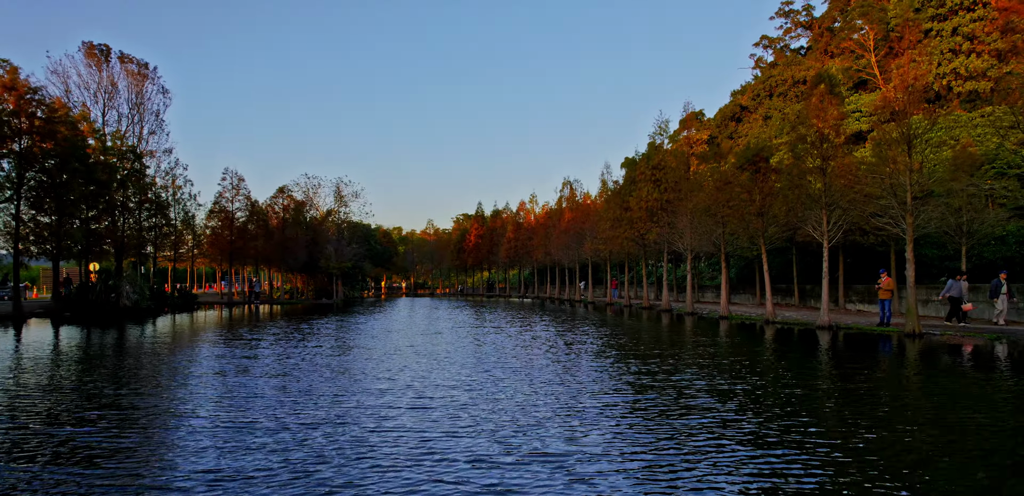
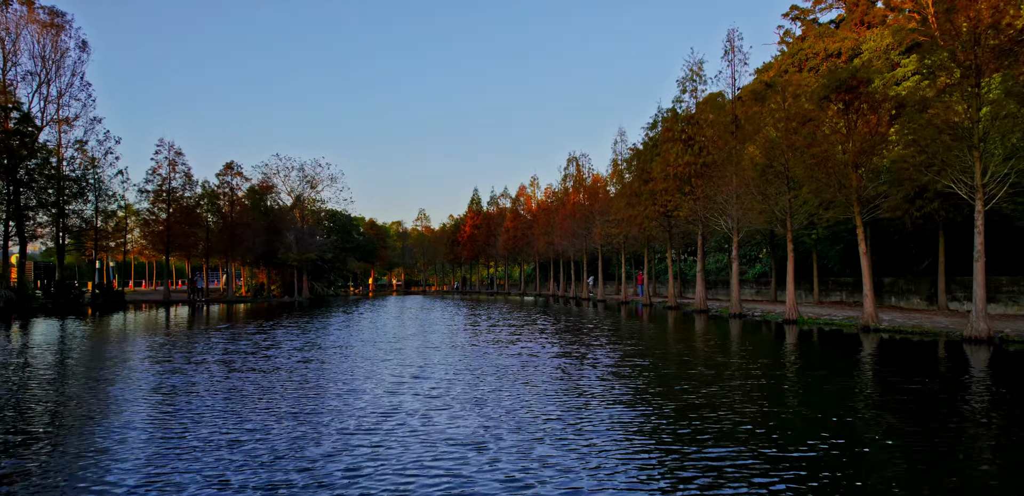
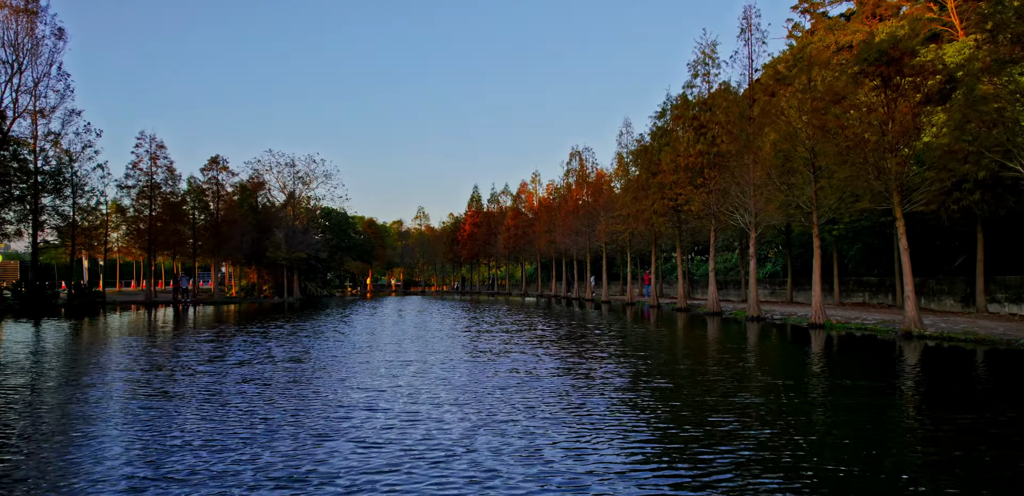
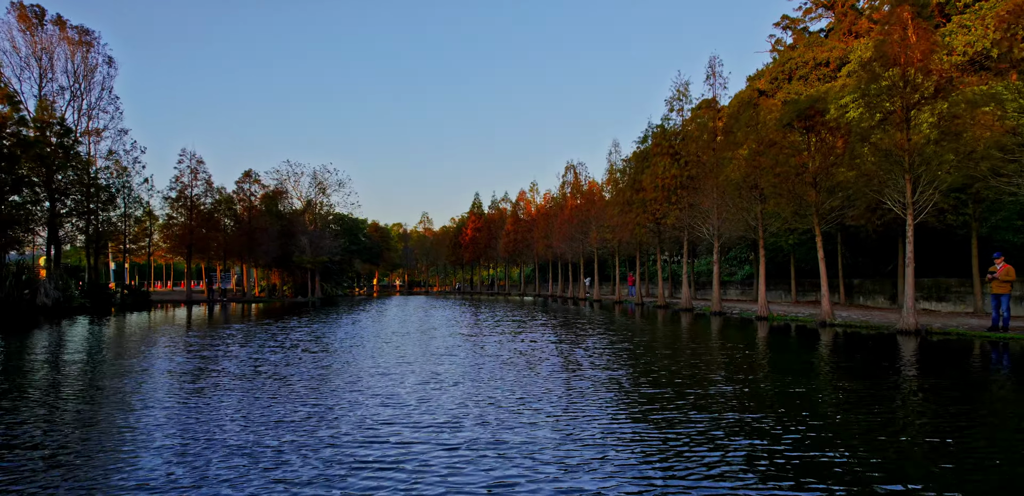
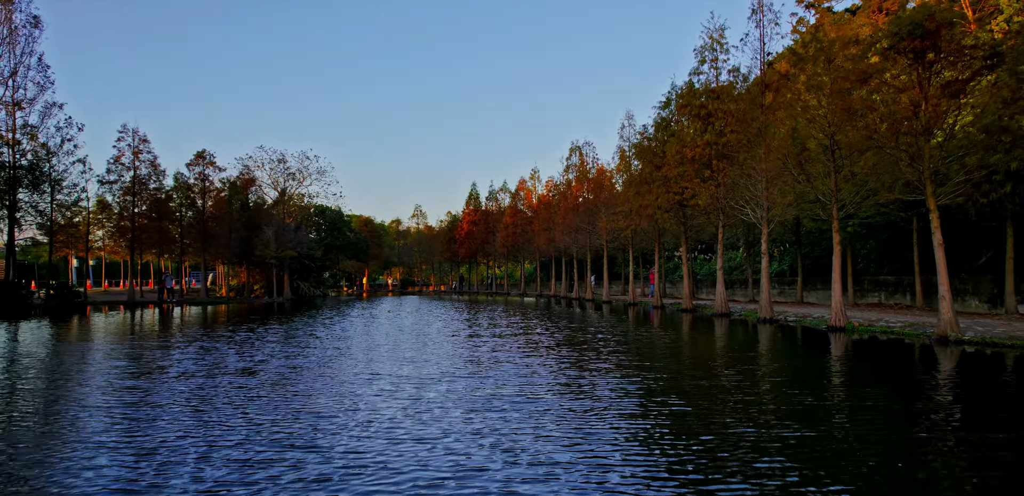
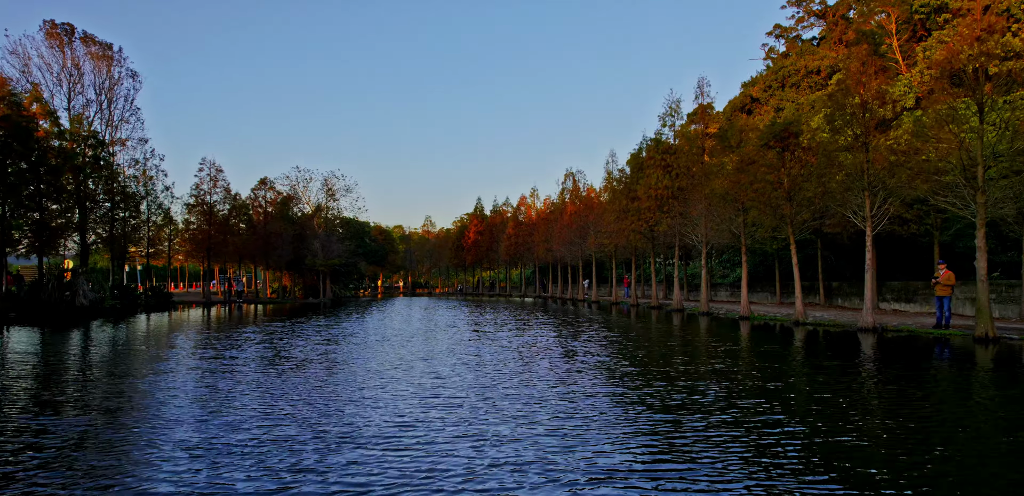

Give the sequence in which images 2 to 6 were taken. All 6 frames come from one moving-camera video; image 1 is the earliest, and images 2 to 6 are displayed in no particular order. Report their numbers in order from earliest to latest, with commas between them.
6, 4, 2, 3, 5
